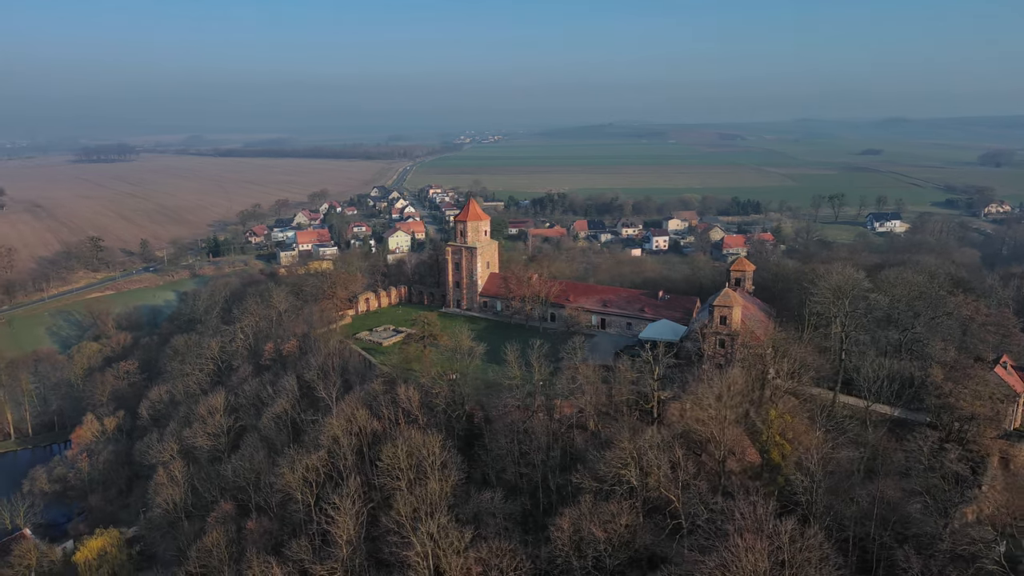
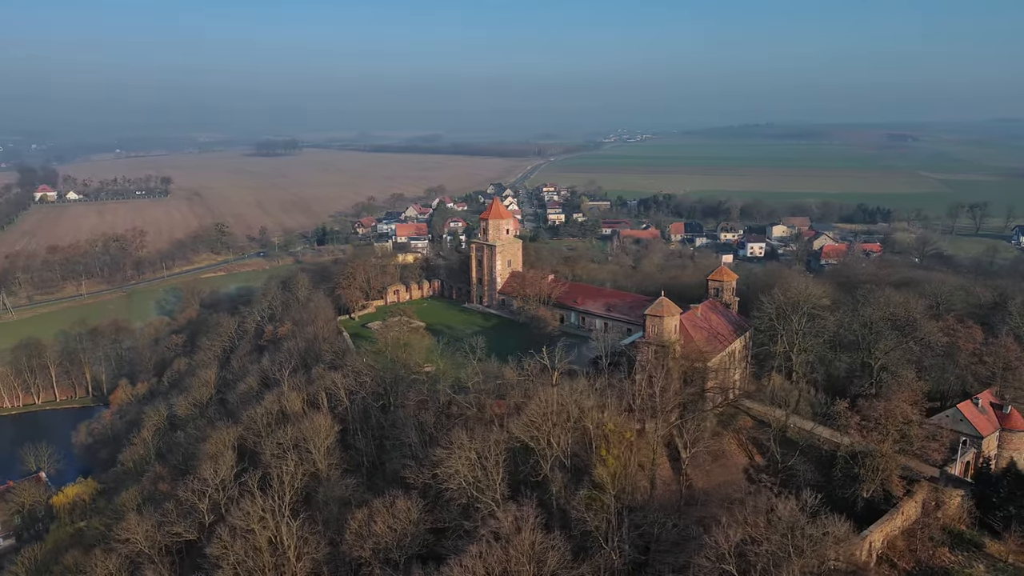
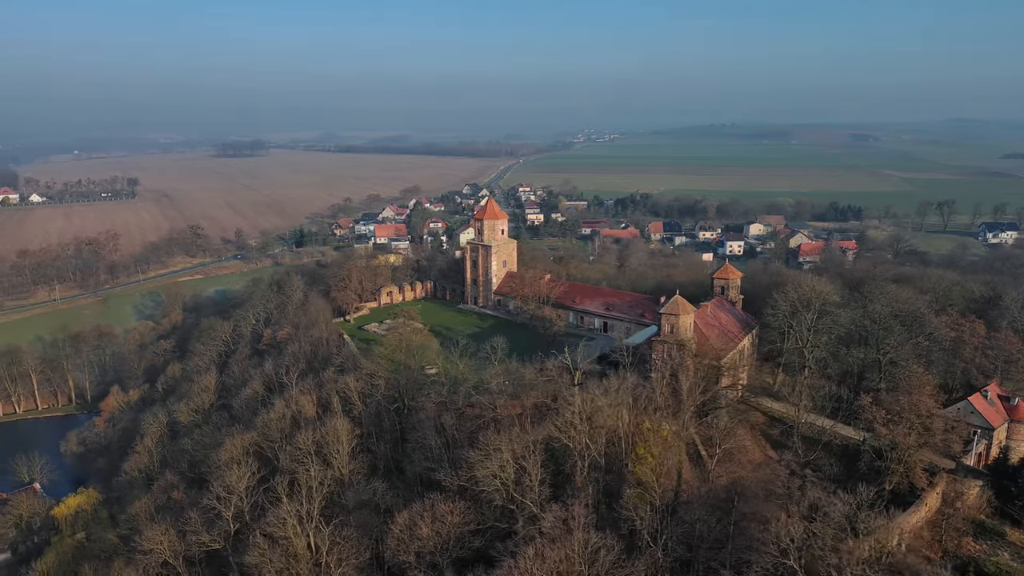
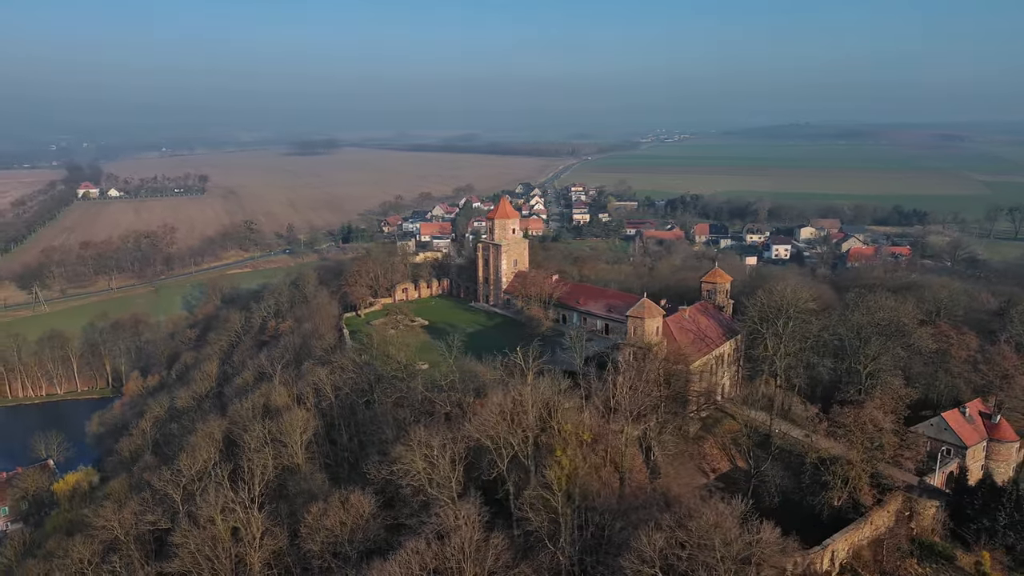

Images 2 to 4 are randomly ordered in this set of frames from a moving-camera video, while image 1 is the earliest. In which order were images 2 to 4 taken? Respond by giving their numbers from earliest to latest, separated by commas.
3, 2, 4
